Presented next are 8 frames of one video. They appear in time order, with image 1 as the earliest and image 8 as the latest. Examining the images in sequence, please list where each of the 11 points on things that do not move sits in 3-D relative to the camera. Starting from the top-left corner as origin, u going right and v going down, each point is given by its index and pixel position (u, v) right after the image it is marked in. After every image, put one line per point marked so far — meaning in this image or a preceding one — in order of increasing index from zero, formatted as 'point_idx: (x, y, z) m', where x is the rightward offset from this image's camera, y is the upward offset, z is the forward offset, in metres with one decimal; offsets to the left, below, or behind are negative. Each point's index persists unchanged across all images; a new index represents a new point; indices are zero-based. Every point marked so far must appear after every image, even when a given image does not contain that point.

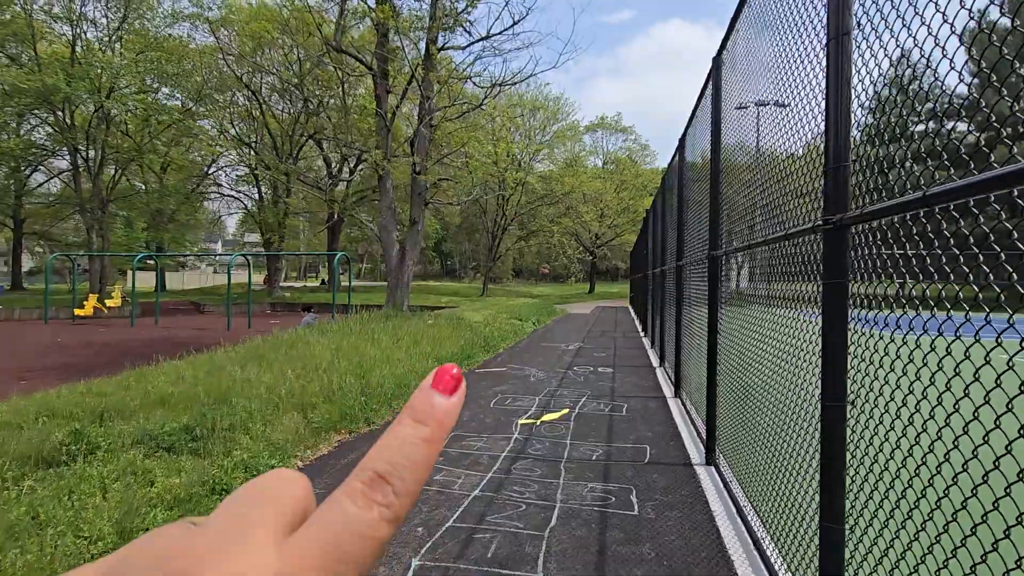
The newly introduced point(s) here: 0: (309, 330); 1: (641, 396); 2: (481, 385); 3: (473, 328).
0: (-3.0, -0.6, +7.6) m
1: (+1.4, -1.2, +5.6) m
2: (-0.4, -1.1, +5.9) m
3: (-0.7, -0.7, +9.4) m
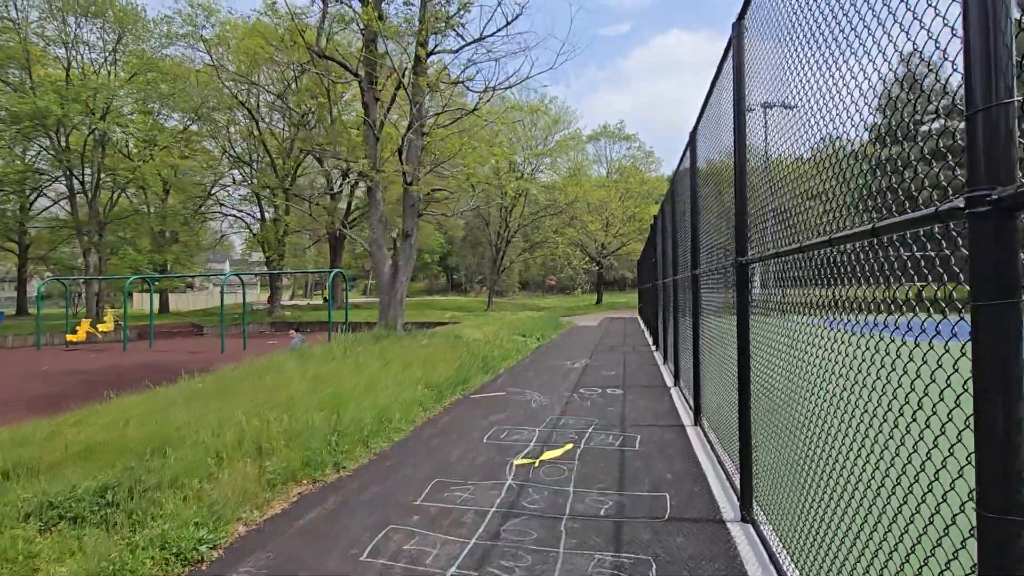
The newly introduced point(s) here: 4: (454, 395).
0: (-3.0, -0.9, +7.1) m
1: (+1.4, -1.3, +4.9) m
2: (-0.4, -1.3, +5.3) m
3: (-0.7, -1.0, +8.8) m
4: (-0.7, -1.2, +5.9) m
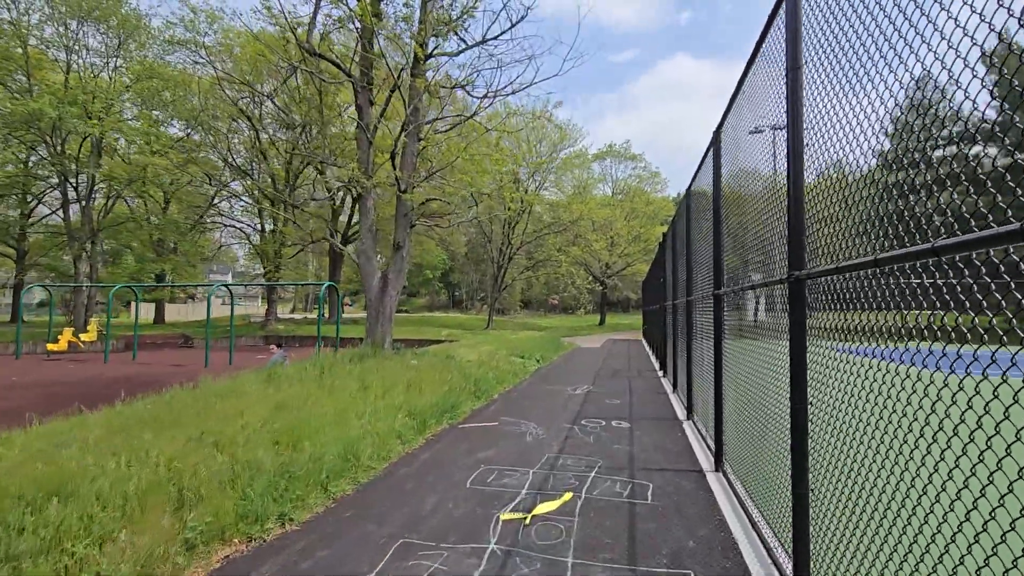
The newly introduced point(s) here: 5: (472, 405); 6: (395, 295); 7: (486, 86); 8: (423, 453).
0: (-3.1, -1.1, +6.4) m
1: (+1.3, -1.5, +4.3) m
2: (-0.5, -1.4, +4.6) m
3: (-0.7, -1.3, +8.1) m
4: (-0.8, -1.4, +5.3) m
5: (-0.5, -1.4, +6.3) m
6: (-2.4, -0.1, +10.2) m
7: (-0.4, +3.6, +9.1) m
8: (-0.8, -1.4, +4.4) m
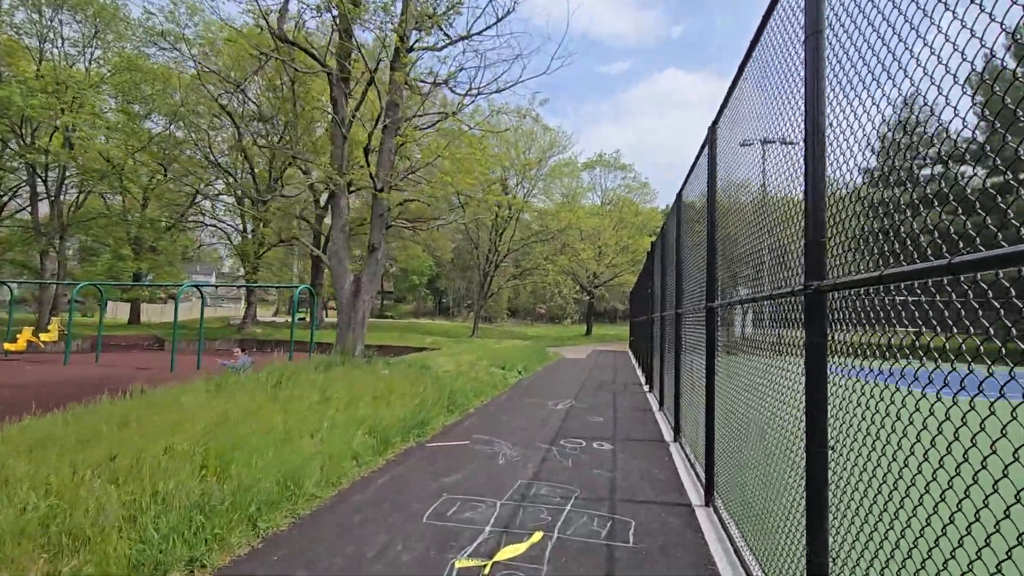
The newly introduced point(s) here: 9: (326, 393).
0: (-3.4, -1.1, +5.9) m
1: (+1.1, -1.6, +3.8) m
2: (-0.7, -1.5, +4.2) m
3: (-1.1, -1.4, +7.6) m
4: (-1.0, -1.5, +4.8) m
5: (-0.8, -1.5, +5.9) m
6: (-2.8, -0.2, +9.7) m
7: (-0.7, +3.4, +8.7) m
8: (-1.0, -1.5, +3.9) m
9: (-2.0, -1.1, +5.5) m
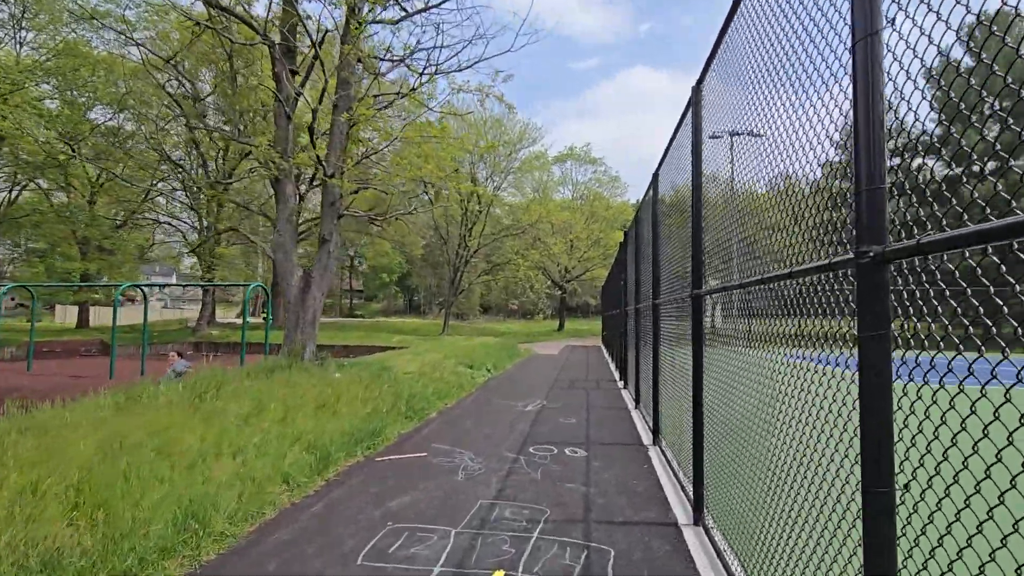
0: (-3.7, -1.1, +5.2) m
1: (+0.8, -1.5, +3.3) m
2: (-1.0, -1.4, +3.6) m
3: (-1.5, -1.3, +7.0) m
4: (-1.3, -1.4, +4.2) m
5: (-1.1, -1.4, +5.3) m
6: (-3.4, -0.1, +9.0) m
7: (-1.3, +3.5, +8.0) m
8: (-1.3, -1.4, +3.3) m
9: (-2.3, -1.1, +4.9) m
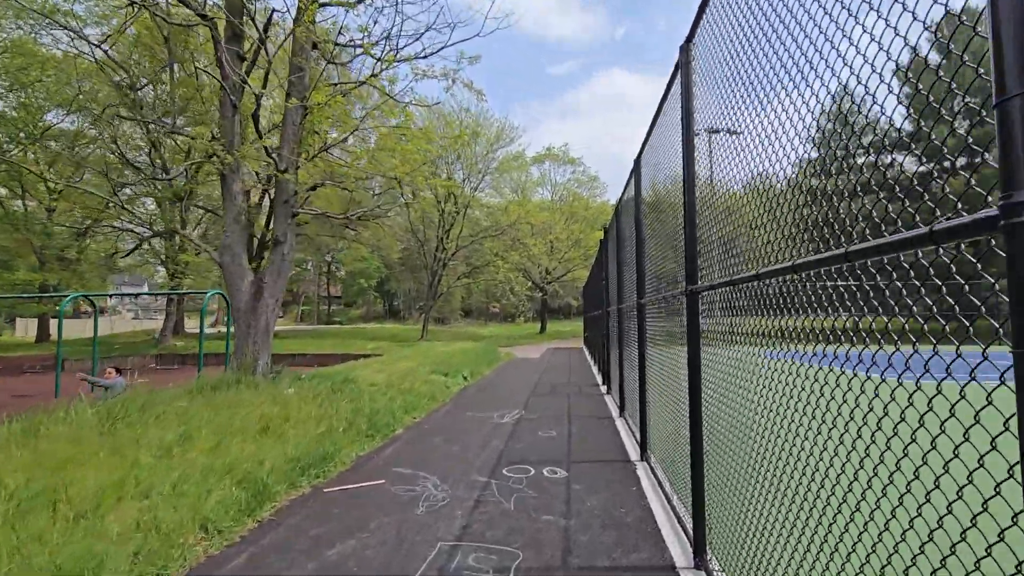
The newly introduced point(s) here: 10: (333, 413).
0: (-4.0, -1.1, +4.5) m
1: (+0.6, -1.5, +2.8) m
2: (-1.2, -1.4, +3.0) m
3: (-1.8, -1.3, +6.4) m
4: (-1.5, -1.4, +3.6) m
5: (-1.4, -1.5, +4.7) m
6: (-3.8, -0.2, +8.3) m
7: (-1.7, +3.5, +7.5) m
8: (-1.5, -1.4, +2.7) m
9: (-2.6, -1.1, +4.2) m
10: (-1.8, -1.3, +5.3) m
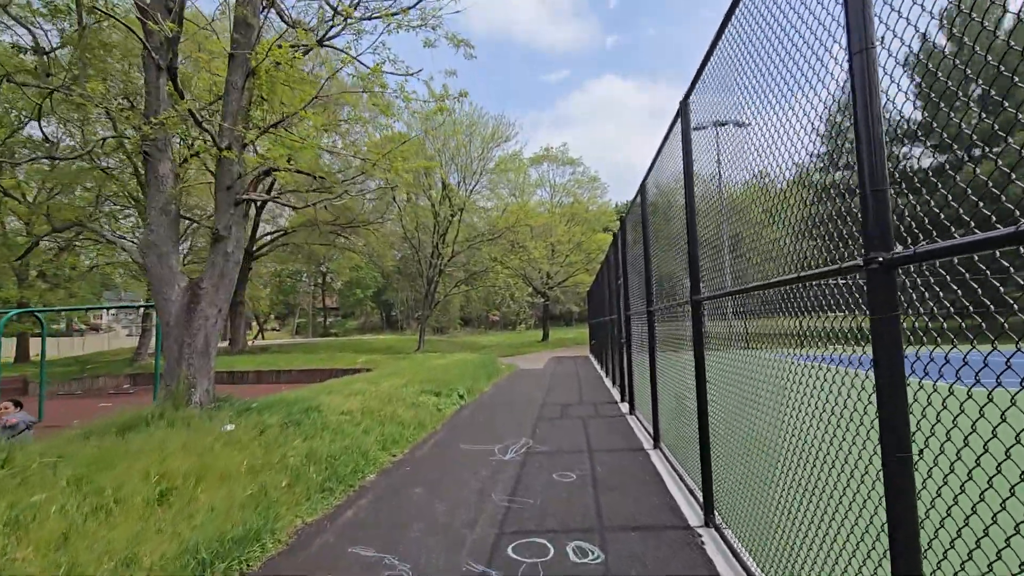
0: (-4.0, -1.2, +3.2) m
1: (+0.7, -1.4, +1.5) m
2: (-1.1, -1.4, +1.7) m
3: (-1.8, -1.4, +5.1) m
4: (-1.5, -1.4, +2.3) m
5: (-1.3, -1.5, +3.4) m
6: (-3.7, -0.4, +7.0) m
7: (-1.8, +3.4, +6.2) m
8: (-1.4, -1.4, +1.4) m
9: (-2.5, -1.2, +2.9) m
10: (-1.8, -1.3, +4.0) m
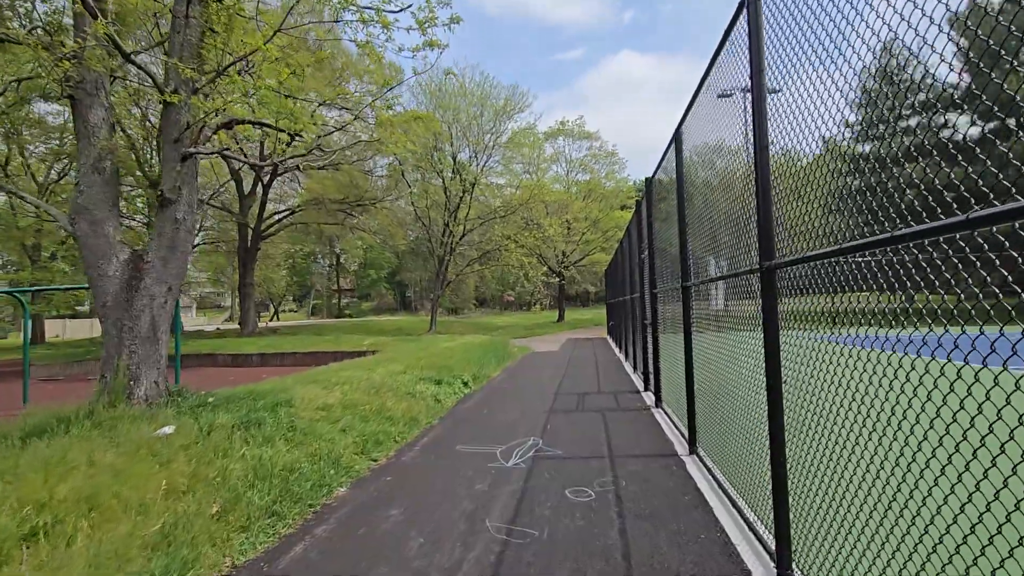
0: (-4.0, -1.1, +2.4) m
1: (+0.6, -1.3, +0.6) m
2: (-1.2, -1.3, +0.8) m
3: (-1.7, -1.2, +4.3) m
4: (-1.5, -1.3, +1.5) m
5: (-1.4, -1.3, +2.5) m
6: (-3.6, -0.1, +6.2) m
7: (-1.7, +3.7, +5.2) m
8: (-1.5, -1.3, +0.6) m
9: (-2.6, -1.0, +2.1) m
10: (-1.8, -1.1, +3.2) m
